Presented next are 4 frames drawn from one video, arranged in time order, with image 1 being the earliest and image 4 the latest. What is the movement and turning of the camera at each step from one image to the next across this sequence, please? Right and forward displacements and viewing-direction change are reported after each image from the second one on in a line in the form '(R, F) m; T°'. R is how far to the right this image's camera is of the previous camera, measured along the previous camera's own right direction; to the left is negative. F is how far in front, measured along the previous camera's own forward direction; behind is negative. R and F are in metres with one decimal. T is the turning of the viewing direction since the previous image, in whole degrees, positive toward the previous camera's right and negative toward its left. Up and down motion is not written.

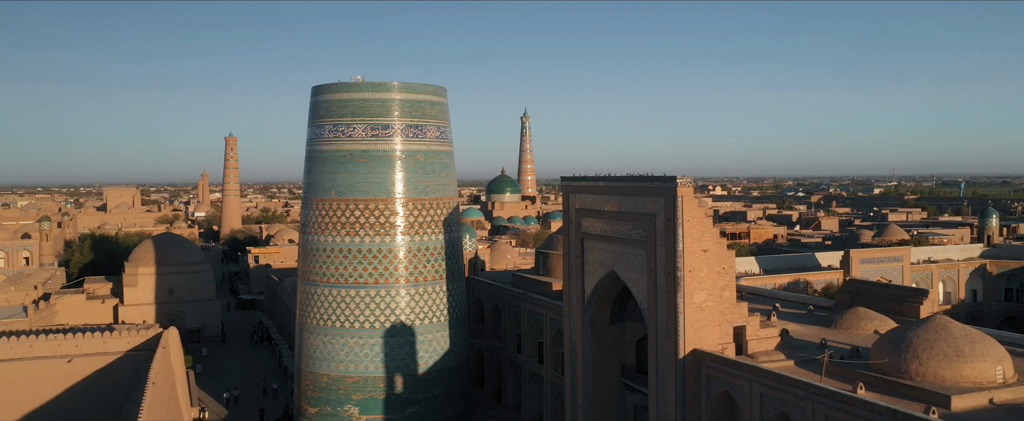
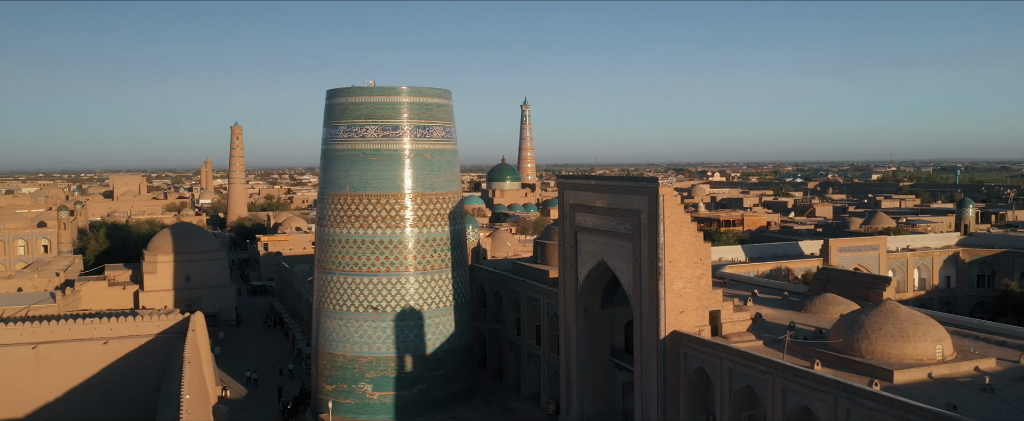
(0.0, -1.2) m; 0°
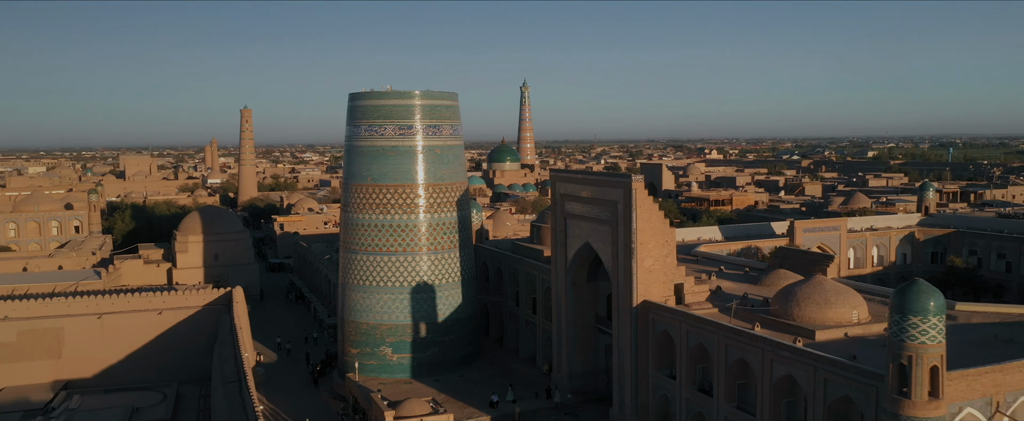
(0.0, -2.3) m; 0°
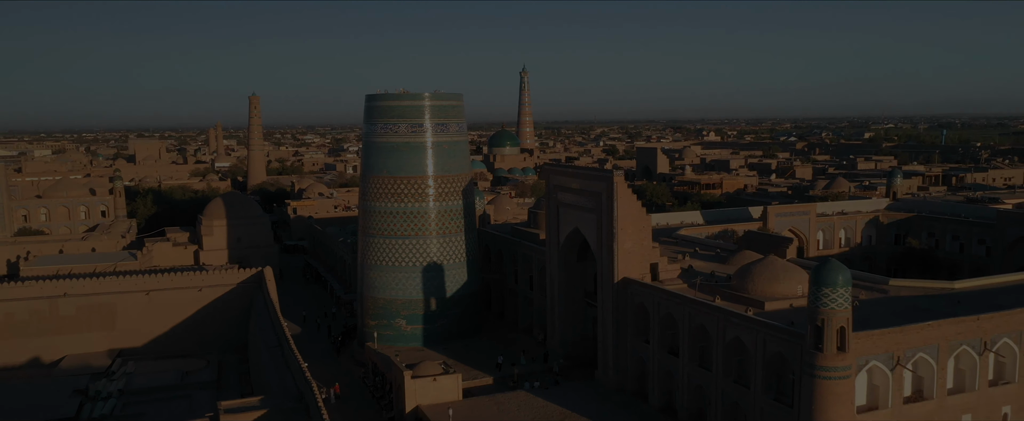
(0.0, -2.2) m; 0°
